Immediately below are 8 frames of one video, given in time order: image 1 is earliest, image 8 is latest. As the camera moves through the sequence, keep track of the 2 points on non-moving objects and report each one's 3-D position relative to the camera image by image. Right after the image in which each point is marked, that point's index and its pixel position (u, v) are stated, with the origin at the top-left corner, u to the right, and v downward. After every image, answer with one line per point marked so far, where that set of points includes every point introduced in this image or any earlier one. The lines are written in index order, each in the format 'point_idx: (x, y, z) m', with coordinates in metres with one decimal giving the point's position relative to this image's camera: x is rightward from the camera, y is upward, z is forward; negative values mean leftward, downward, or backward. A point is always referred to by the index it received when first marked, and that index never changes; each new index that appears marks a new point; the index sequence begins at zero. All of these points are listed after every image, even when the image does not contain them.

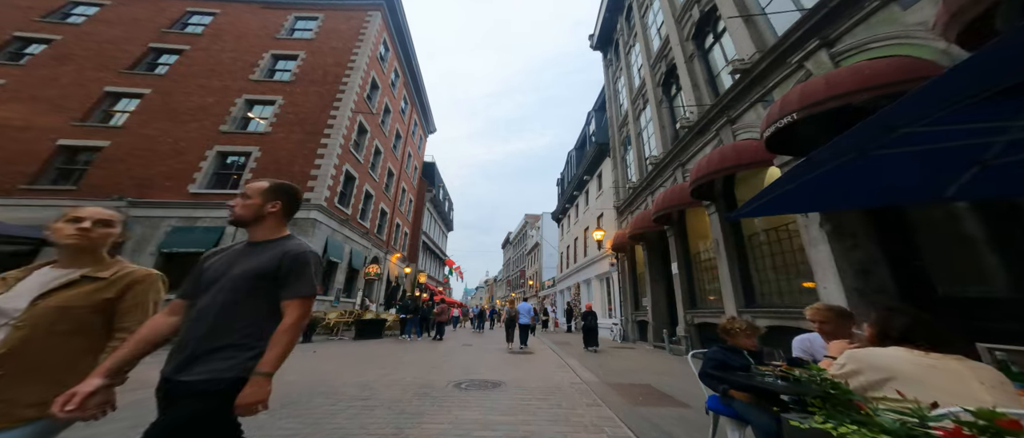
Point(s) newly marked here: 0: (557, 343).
0: (+2.1, -5.8, +14.9) m
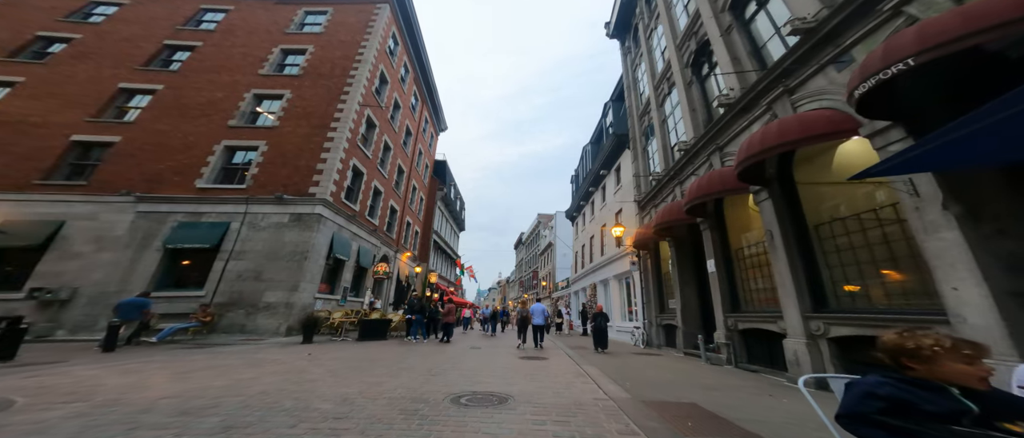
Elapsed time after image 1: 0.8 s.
0: (+2.6, -5.6, +13.9) m
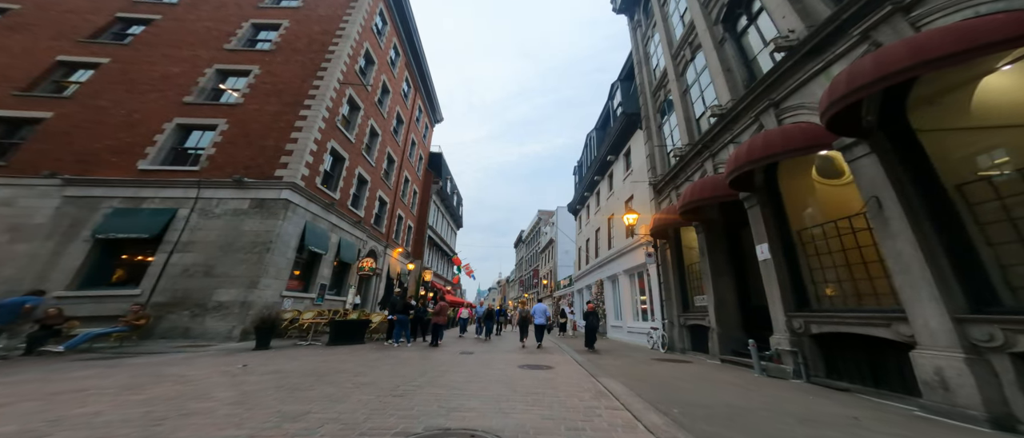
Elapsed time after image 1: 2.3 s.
0: (+2.6, -5.1, +12.3) m
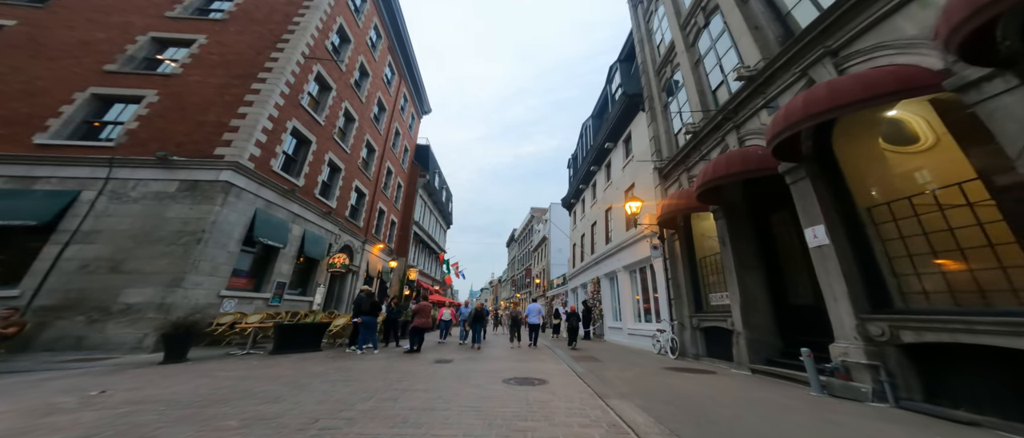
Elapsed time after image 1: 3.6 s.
0: (+2.2, -4.7, +10.8) m
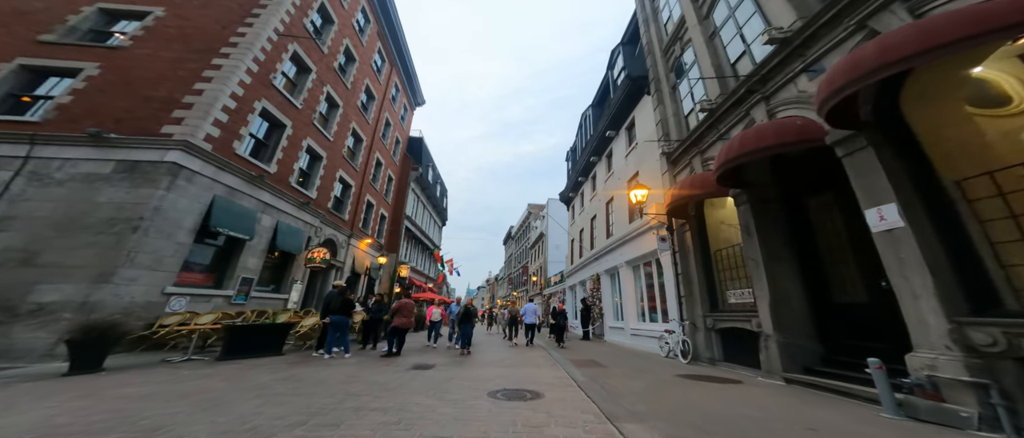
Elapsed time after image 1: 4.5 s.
0: (+2.0, -4.3, +9.8) m
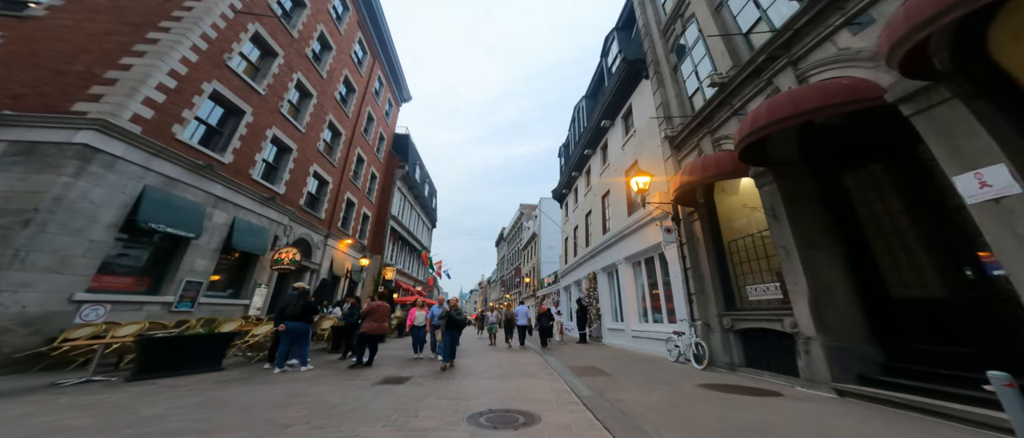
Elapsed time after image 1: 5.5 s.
0: (+1.7, -4.1, +8.7) m
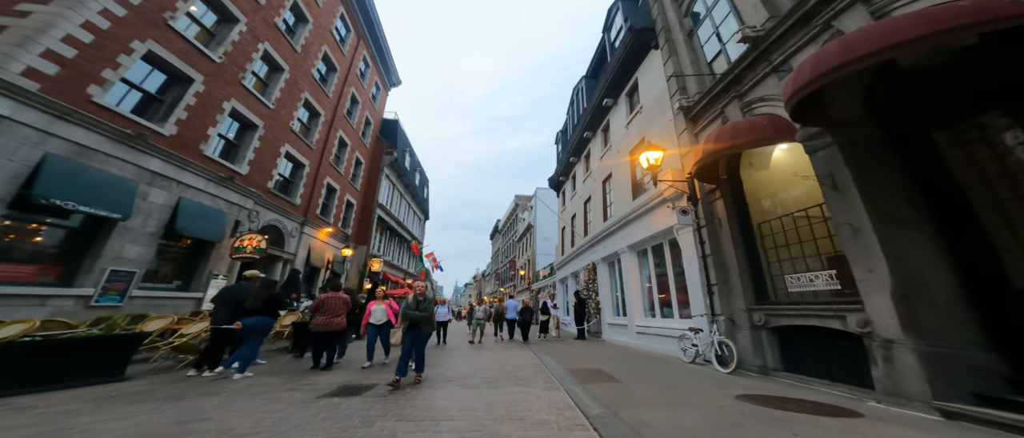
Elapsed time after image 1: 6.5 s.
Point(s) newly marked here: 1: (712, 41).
0: (+1.5, -3.6, +7.5) m
1: (+5.4, +5.0, +8.8) m
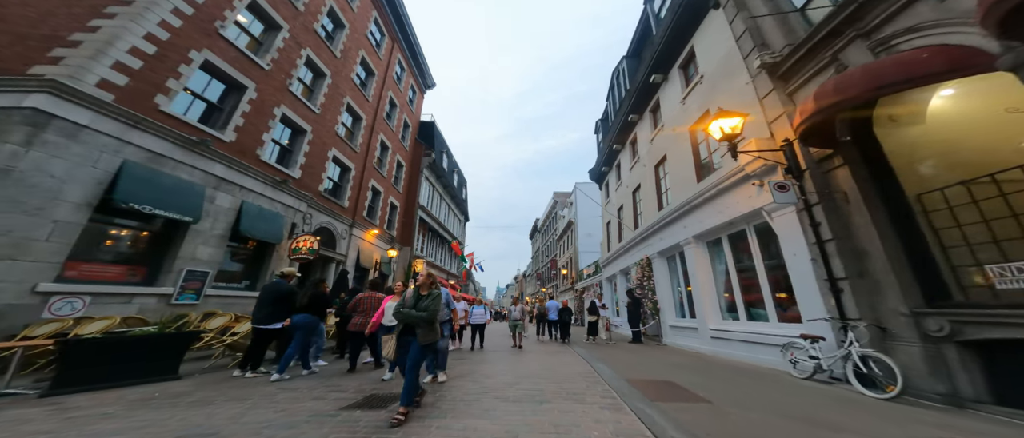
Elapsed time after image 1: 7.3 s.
0: (+2.8, -3.2, +6.1) m
1: (+6.6, +5.5, +6.9) m
